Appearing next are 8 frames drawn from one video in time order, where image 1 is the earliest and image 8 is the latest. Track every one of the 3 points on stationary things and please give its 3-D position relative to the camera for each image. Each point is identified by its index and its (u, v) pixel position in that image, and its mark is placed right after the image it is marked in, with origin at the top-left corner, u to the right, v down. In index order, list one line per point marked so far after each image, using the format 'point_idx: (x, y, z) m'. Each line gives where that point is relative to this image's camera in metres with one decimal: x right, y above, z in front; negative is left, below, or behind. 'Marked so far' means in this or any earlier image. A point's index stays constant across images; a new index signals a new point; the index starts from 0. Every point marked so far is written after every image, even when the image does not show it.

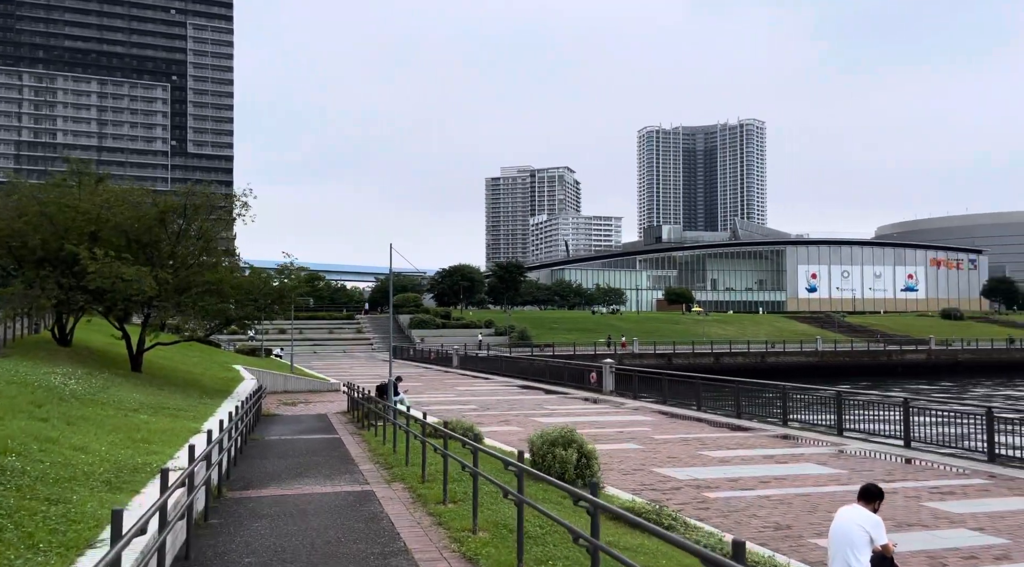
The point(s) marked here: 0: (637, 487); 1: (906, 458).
0: (+1.7, -2.8, +11.6) m
1: (+7.2, -3.2, +15.7) m
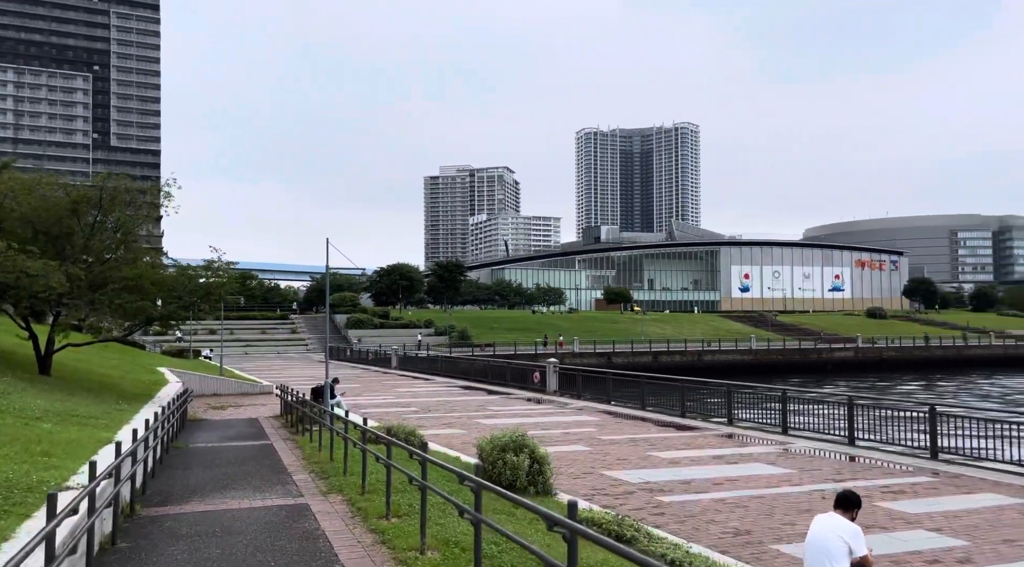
0: (+1.0, -2.7, +11.1) m
1: (+6.1, -3.1, +15.6) m
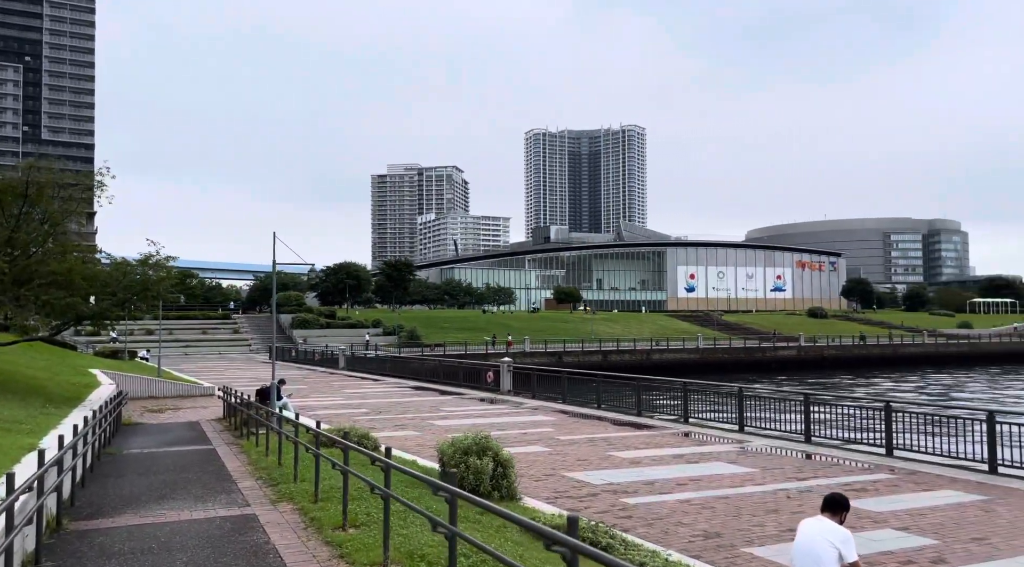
0: (+0.5, -2.6, +10.7) m
1: (+5.3, -3.1, +15.5) m
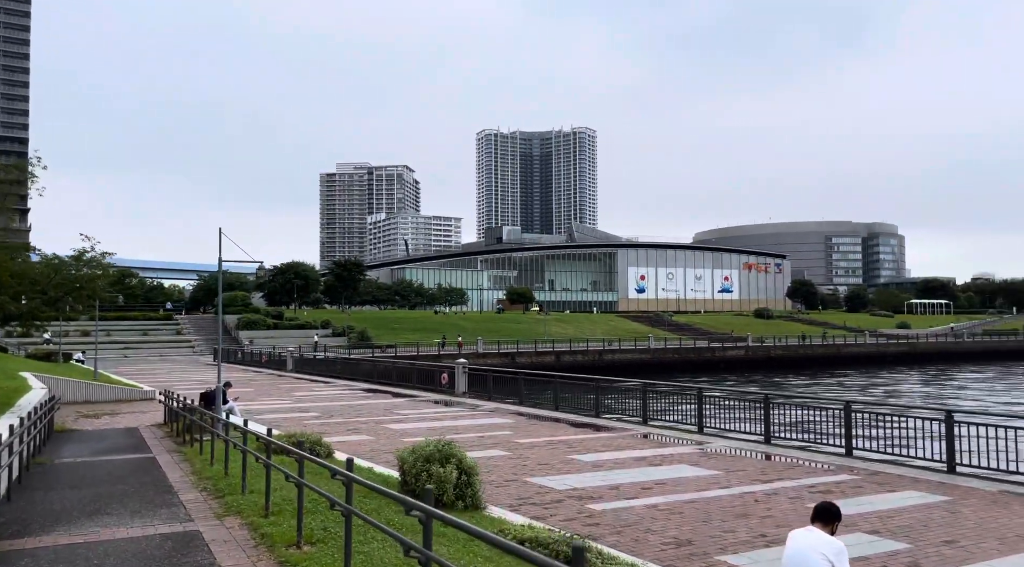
0: (0.0, -2.6, +10.3) m
1: (+4.6, -3.1, +15.4) m
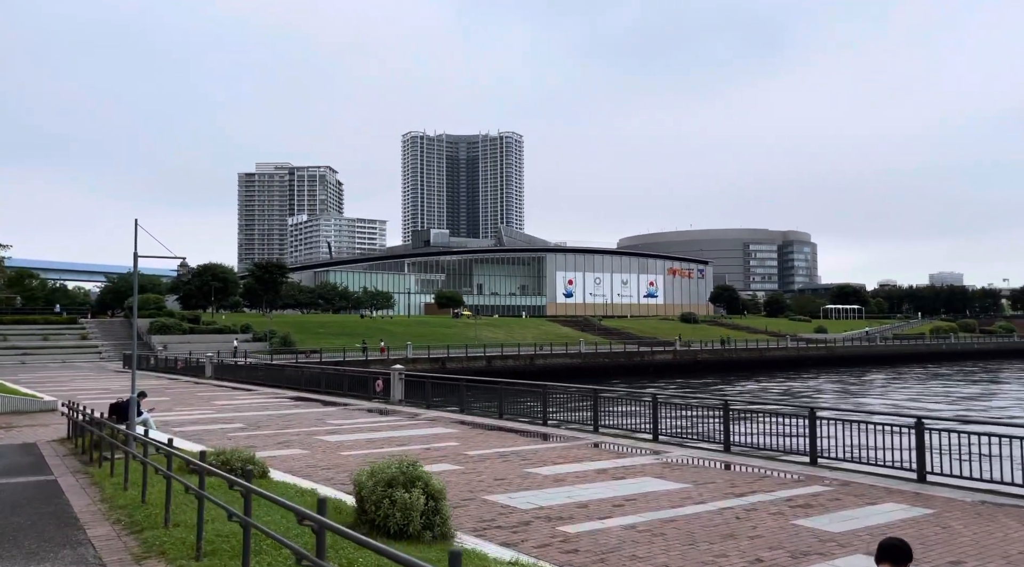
0: (-0.4, -2.6, +9.2) m
1: (+3.7, -3.1, +14.7) m
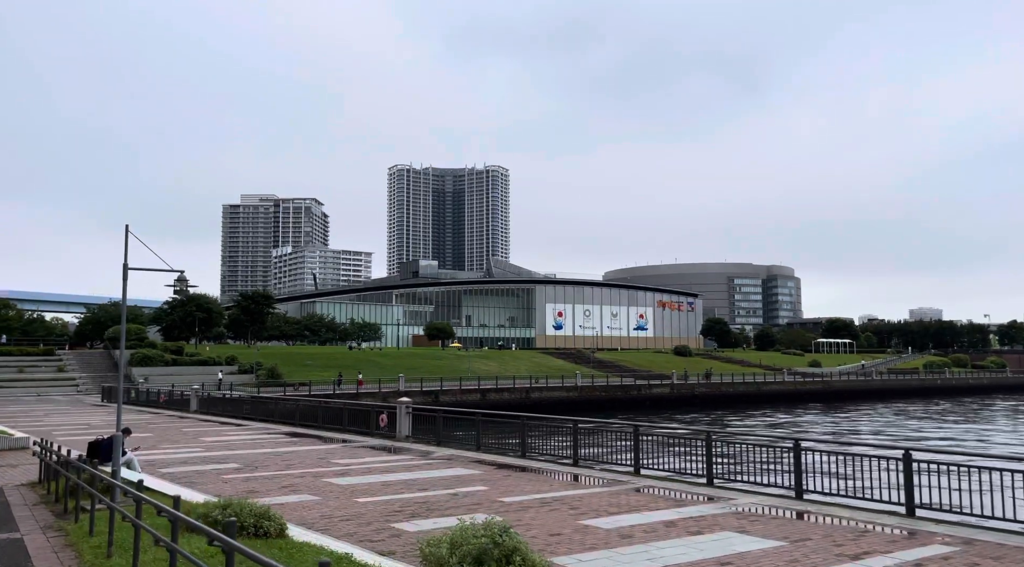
0: (+0.4, -2.7, +7.2) m
1: (+4.4, -3.4, +12.7) m
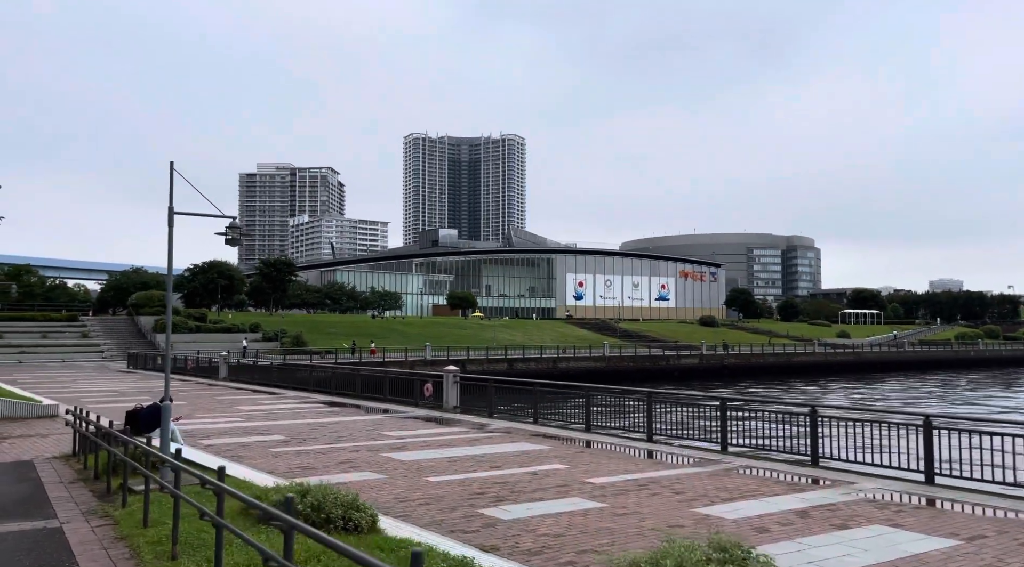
0: (+1.6, -2.3, +5.6) m
1: (+5.7, -2.8, +11.1) m
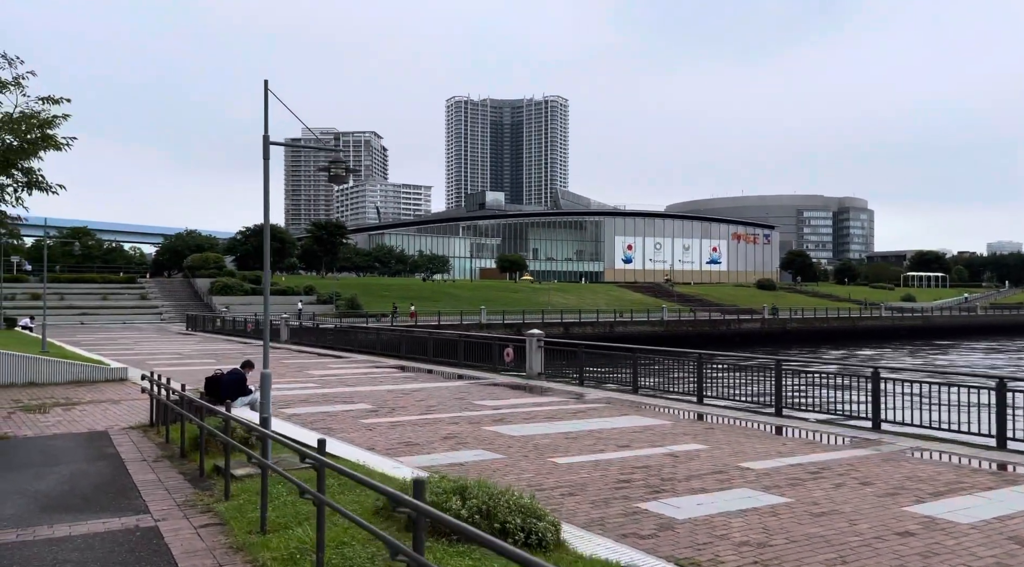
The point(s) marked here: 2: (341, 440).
0: (+3.0, -1.9, +3.8) m
1: (+7.3, -2.2, +9.1) m
2: (-2.3, -2.1, +11.5) m
